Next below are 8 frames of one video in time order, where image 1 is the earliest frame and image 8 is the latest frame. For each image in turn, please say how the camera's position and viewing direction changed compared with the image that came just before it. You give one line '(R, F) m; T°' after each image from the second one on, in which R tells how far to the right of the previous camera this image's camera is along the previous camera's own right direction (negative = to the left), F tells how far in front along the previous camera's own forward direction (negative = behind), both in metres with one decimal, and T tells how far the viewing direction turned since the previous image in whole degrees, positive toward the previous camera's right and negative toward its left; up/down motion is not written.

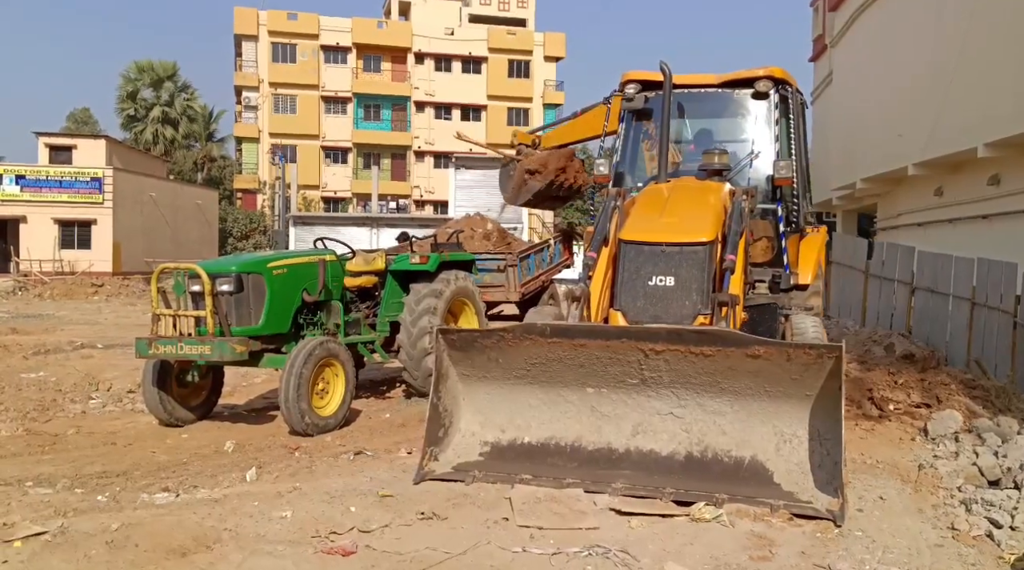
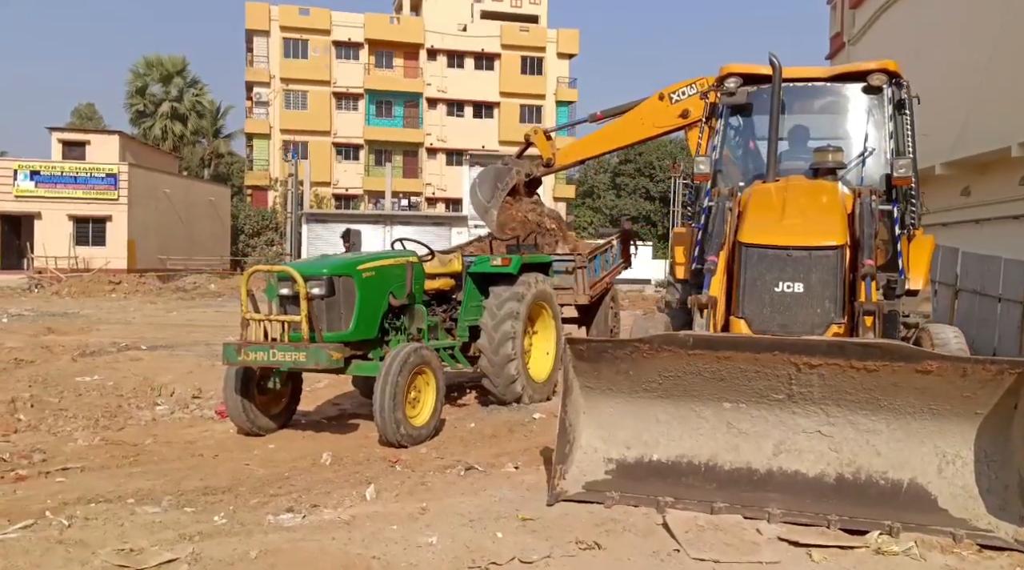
(-0.6, +0.3) m; -1°
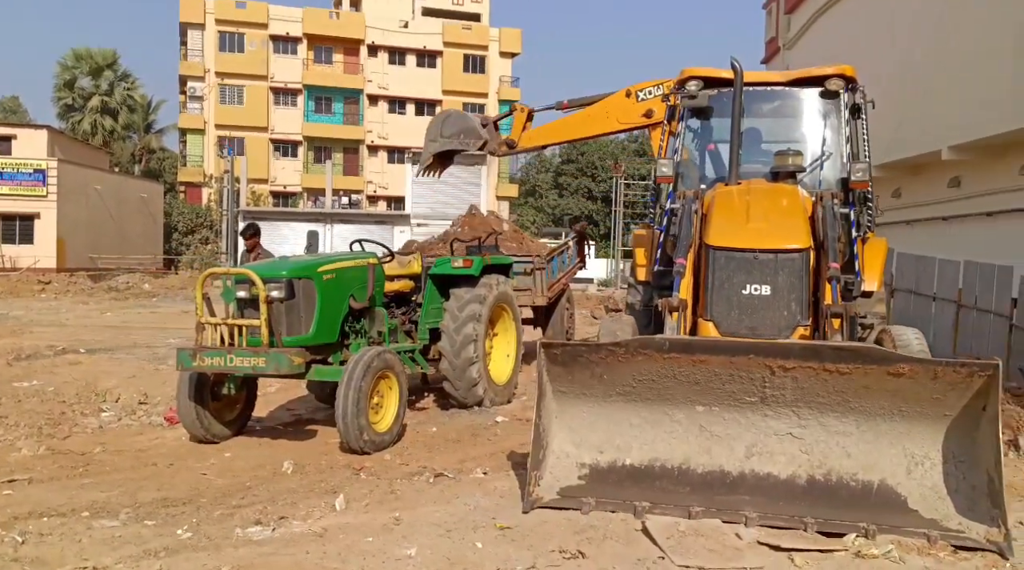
(-0.2, +0.1) m; +4°
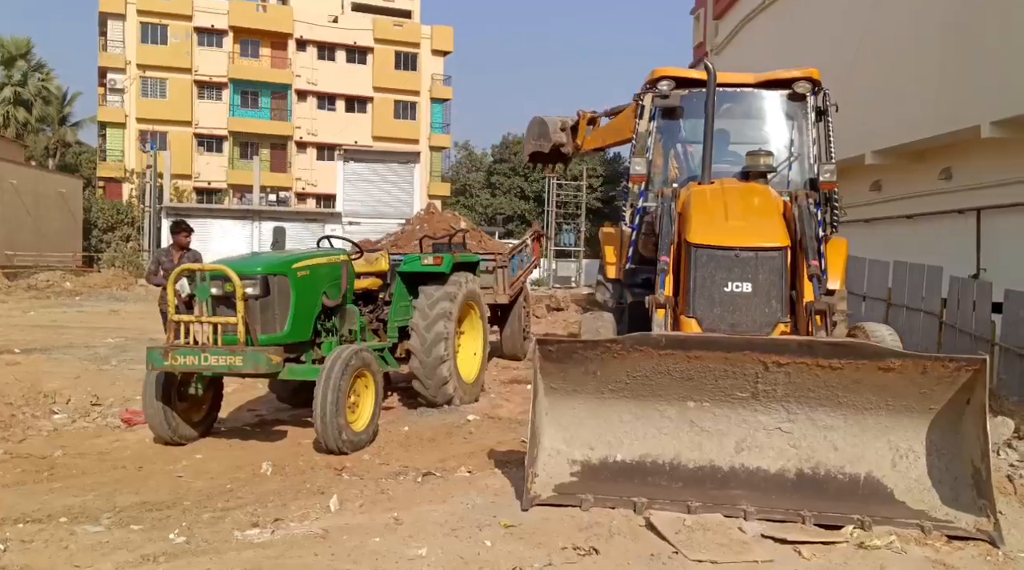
(-0.3, 0.0) m; +5°
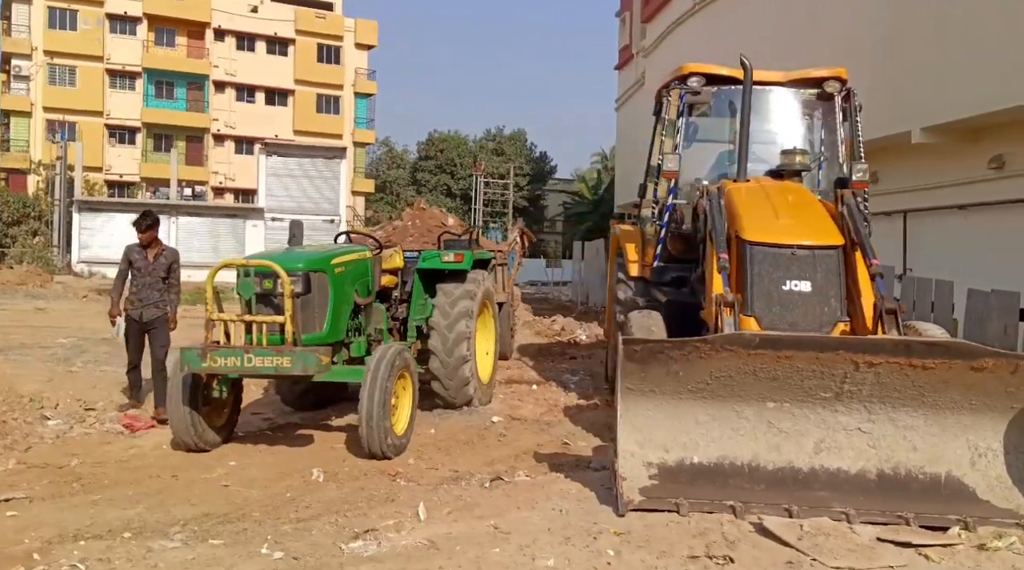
(-0.8, +0.2) m; +5°
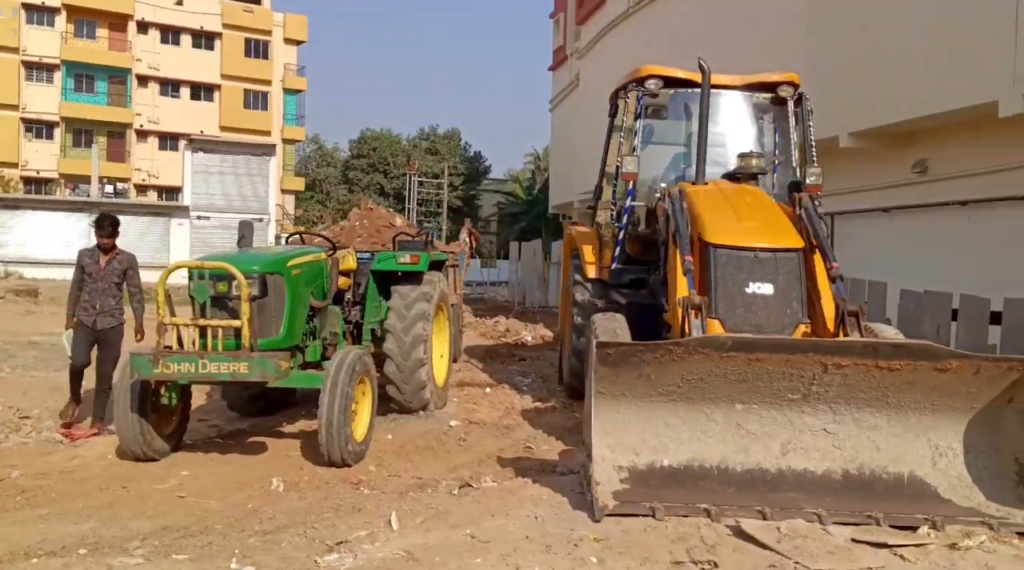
(-0.2, +0.1) m; +4°
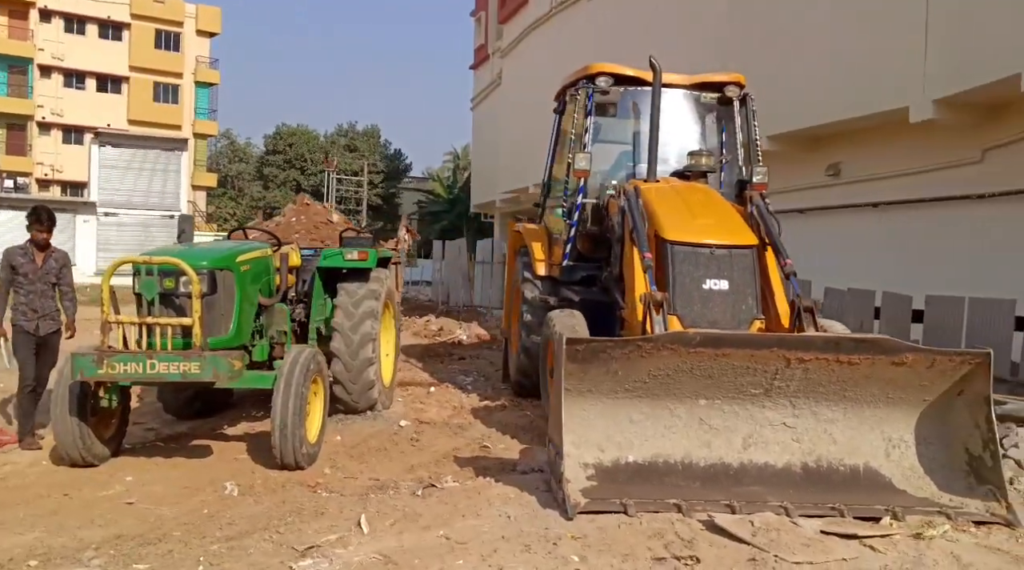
(-0.2, +0.1) m; +5°
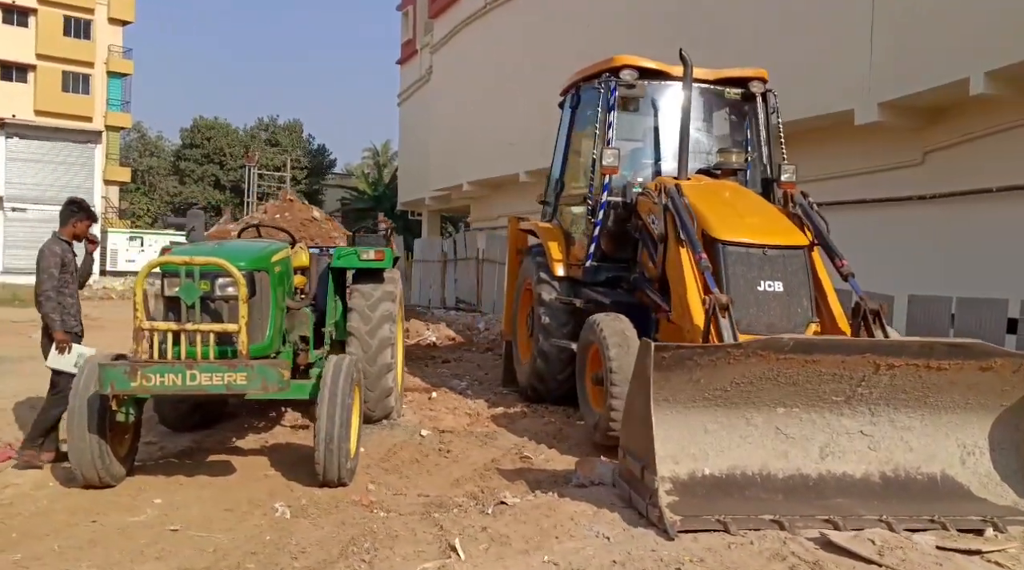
(-0.7, +0.3) m; +5°
